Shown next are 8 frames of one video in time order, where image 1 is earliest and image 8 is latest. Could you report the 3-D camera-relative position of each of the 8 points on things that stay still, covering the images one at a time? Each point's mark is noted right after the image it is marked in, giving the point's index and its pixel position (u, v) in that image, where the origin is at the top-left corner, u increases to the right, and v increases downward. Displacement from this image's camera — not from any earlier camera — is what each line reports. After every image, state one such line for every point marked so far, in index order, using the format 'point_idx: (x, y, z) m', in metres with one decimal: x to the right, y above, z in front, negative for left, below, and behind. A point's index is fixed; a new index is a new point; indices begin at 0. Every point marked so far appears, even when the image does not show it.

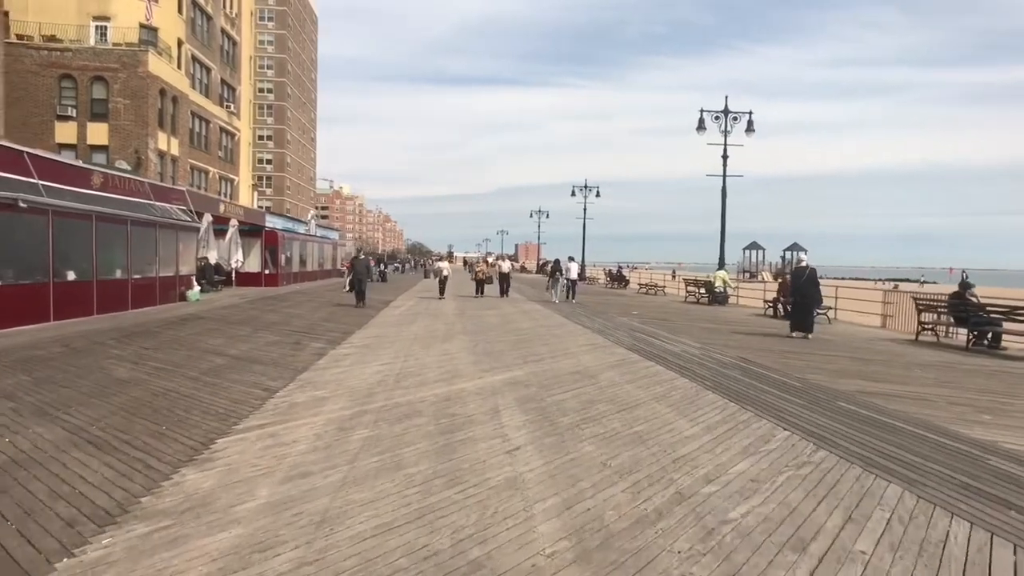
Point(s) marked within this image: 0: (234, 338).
0: (-5.8, -1.0, +13.5) m
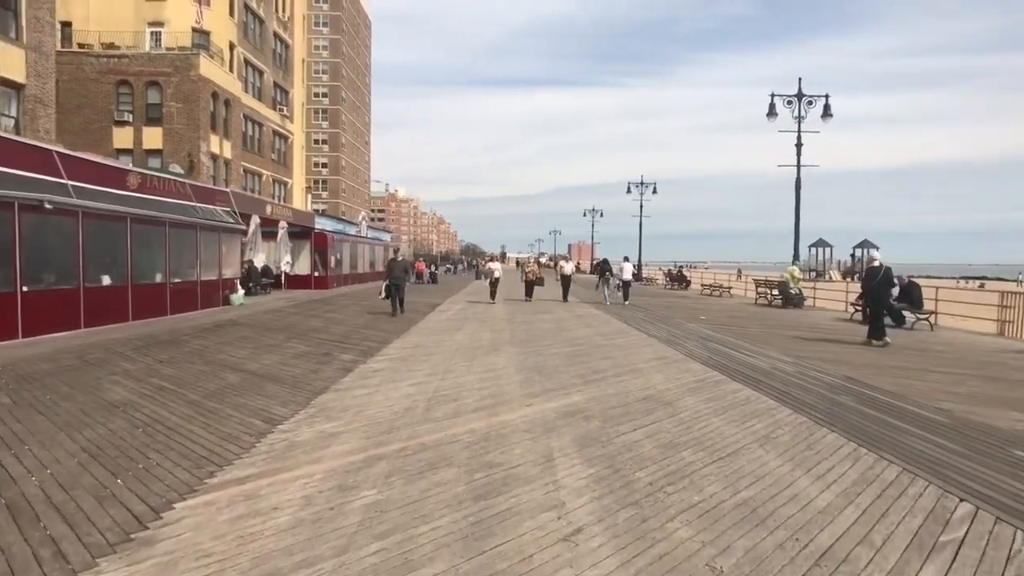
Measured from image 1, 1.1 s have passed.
0: (-4.8, -1.2, +12.3) m
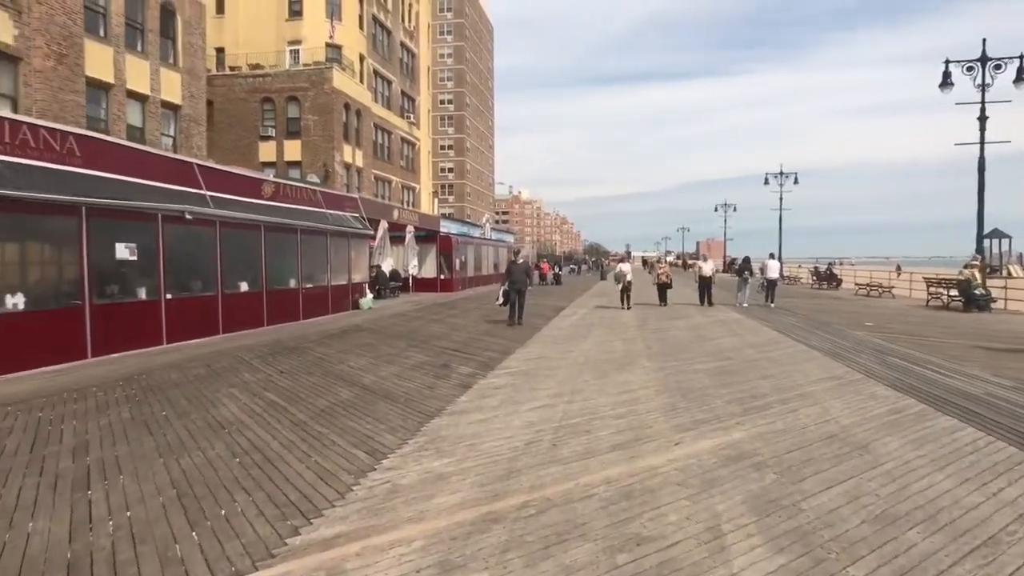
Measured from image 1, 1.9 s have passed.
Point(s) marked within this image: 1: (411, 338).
0: (-2.4, -1.3, +11.8) m
1: (-2.4, -1.2, +15.1) m
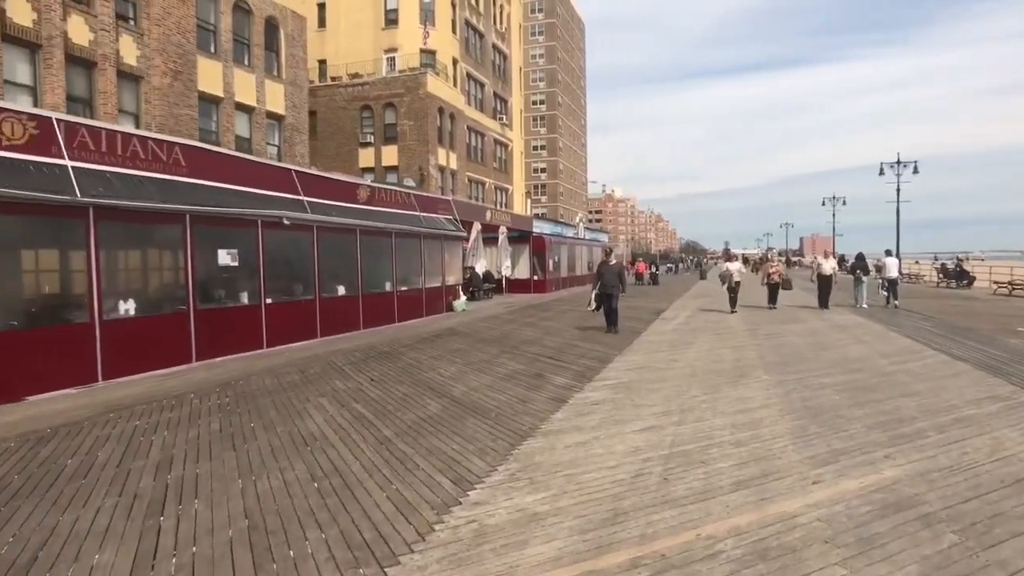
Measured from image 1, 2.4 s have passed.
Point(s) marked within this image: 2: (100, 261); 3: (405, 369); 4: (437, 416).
0: (-0.7, -1.4, +11.3) m
1: (-0.2, -1.3, +14.6) m
2: (-6.7, +0.5, +10.5) m
3: (-1.8, -1.4, +11.1) m
4: (-0.9, -1.5, +7.6) m
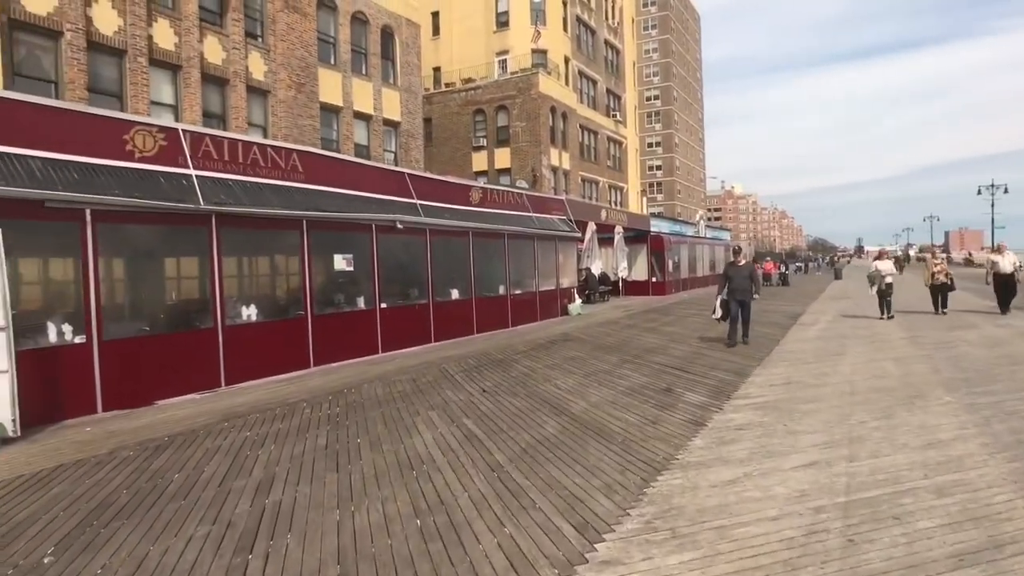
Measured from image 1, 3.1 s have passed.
0: (+1.3, -1.4, +10.4) m
1: (+2.4, -1.3, +13.5) m
2: (-4.8, +0.3, +10.6) m
3: (+0.1, -1.5, +10.4) m
4: (+0.5, -1.6, +6.8) m
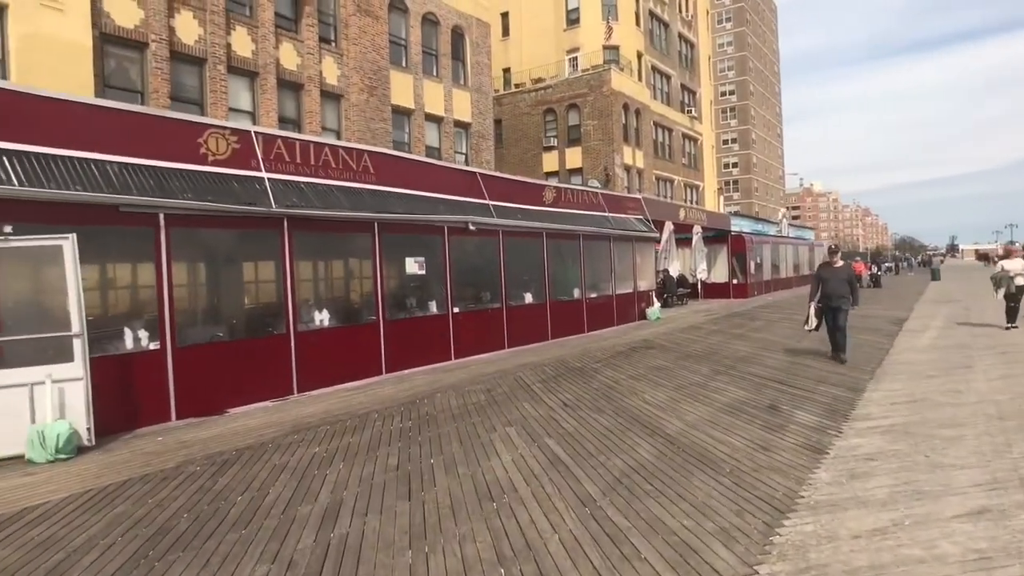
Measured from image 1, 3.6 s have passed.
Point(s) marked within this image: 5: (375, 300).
0: (+2.5, -1.5, +9.5) m
1: (+3.9, -1.4, +12.5) m
2: (-3.5, +0.3, +10.3) m
3: (+1.3, -1.5, +9.6) m
4: (+1.3, -1.6, +6.0) m
5: (-2.5, -0.2, +11.8) m
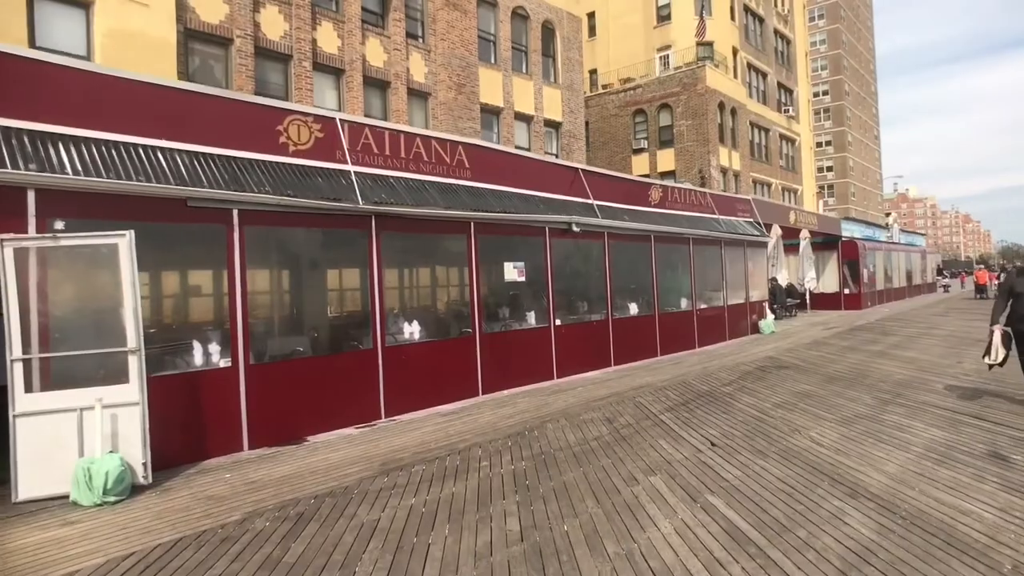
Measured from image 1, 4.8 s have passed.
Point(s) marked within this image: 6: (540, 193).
0: (+4.0, -1.6, +7.5) m
1: (+5.8, -1.6, +10.3) m
2: (-1.8, +0.2, +9.1) m
3: (+2.9, -1.7, +7.7) m
4: (+2.4, -1.7, +4.1) m
5: (-0.7, -0.4, +10.4) m
6: (+0.5, +1.8, +12.3) m
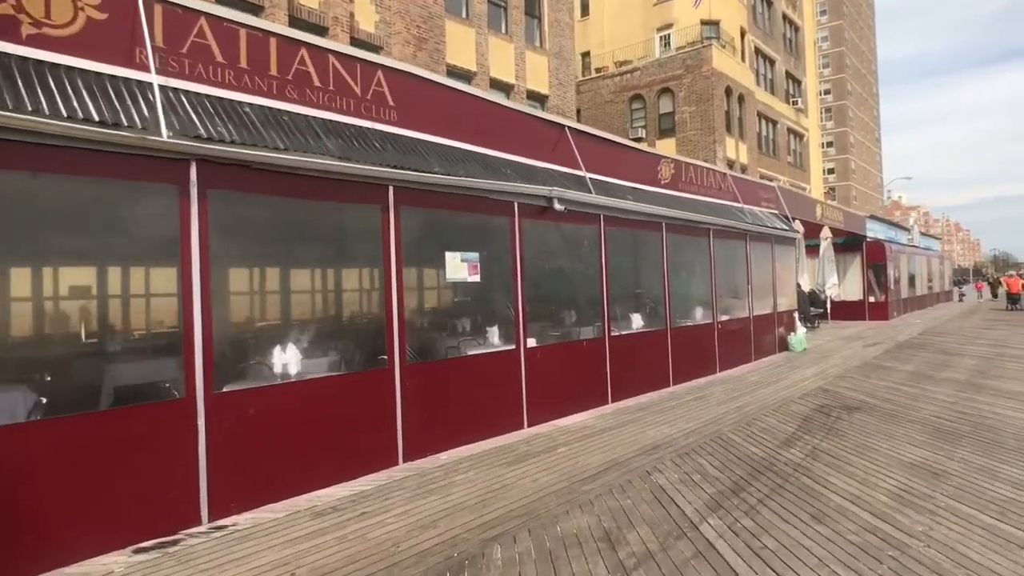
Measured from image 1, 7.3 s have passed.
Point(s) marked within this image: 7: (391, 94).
0: (+3.4, -1.7, +3.7) m
1: (+5.2, -1.7, +6.6) m
2: (-2.4, +0.1, +5.3) m
3: (+2.3, -1.7, +3.9) m
4: (+1.9, -1.7, +0.4) m
5: (-1.3, -0.4, +6.6) m
6: (-0.1, +1.8, +8.6) m
7: (-1.4, +2.2, +7.2) m
